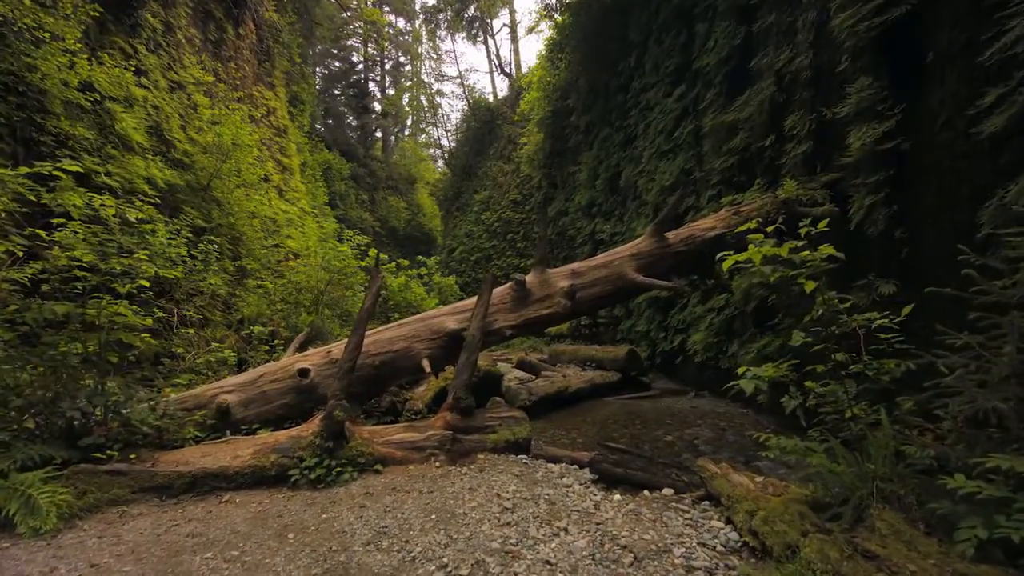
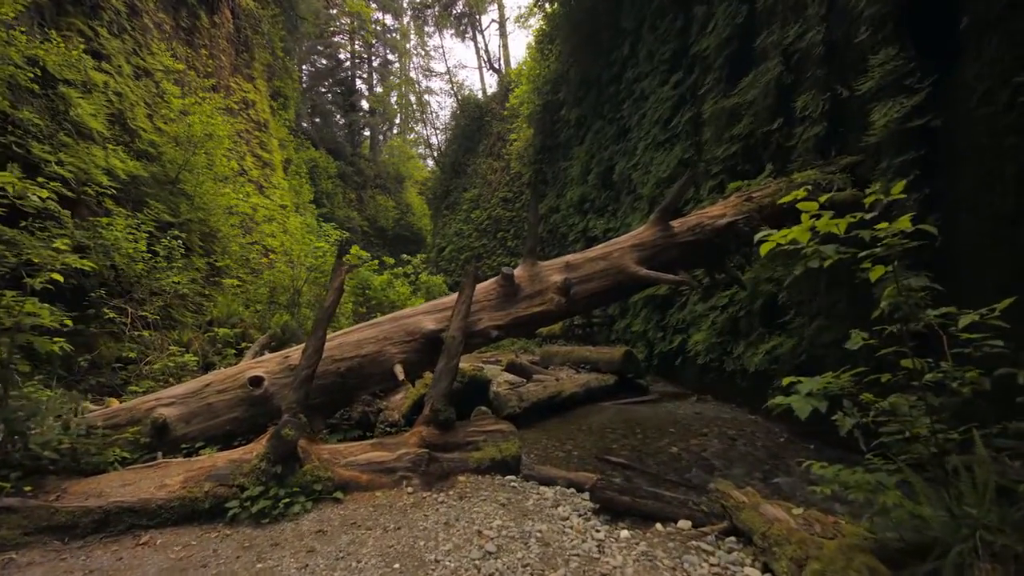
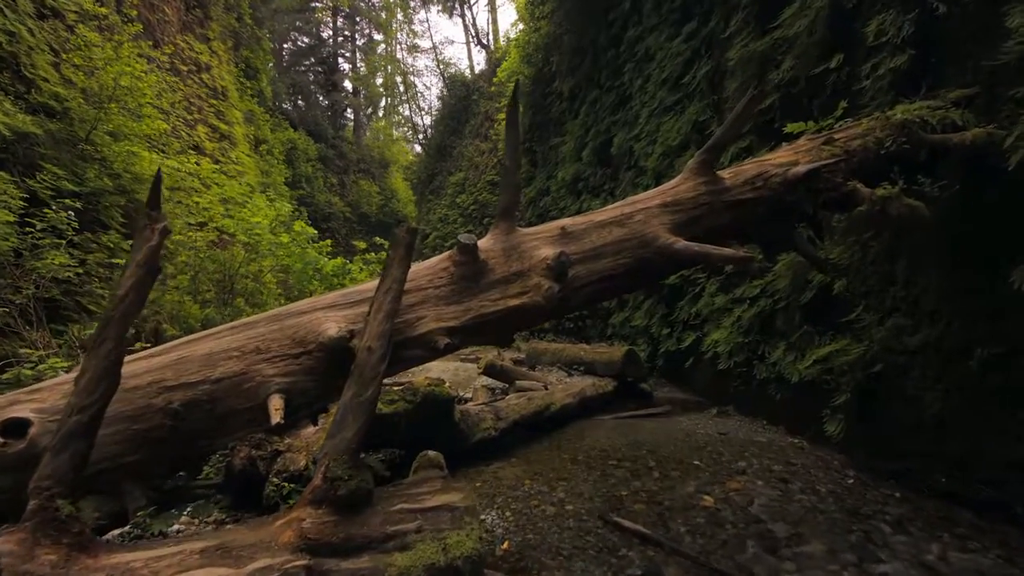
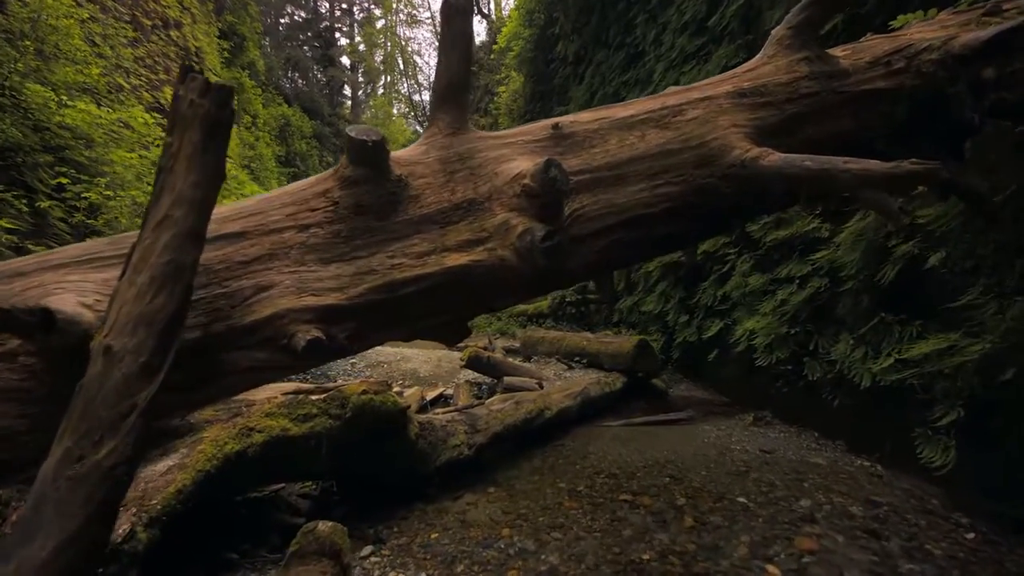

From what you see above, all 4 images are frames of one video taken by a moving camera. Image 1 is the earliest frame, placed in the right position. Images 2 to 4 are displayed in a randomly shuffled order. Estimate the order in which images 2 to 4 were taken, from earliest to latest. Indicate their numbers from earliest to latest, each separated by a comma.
2, 3, 4
